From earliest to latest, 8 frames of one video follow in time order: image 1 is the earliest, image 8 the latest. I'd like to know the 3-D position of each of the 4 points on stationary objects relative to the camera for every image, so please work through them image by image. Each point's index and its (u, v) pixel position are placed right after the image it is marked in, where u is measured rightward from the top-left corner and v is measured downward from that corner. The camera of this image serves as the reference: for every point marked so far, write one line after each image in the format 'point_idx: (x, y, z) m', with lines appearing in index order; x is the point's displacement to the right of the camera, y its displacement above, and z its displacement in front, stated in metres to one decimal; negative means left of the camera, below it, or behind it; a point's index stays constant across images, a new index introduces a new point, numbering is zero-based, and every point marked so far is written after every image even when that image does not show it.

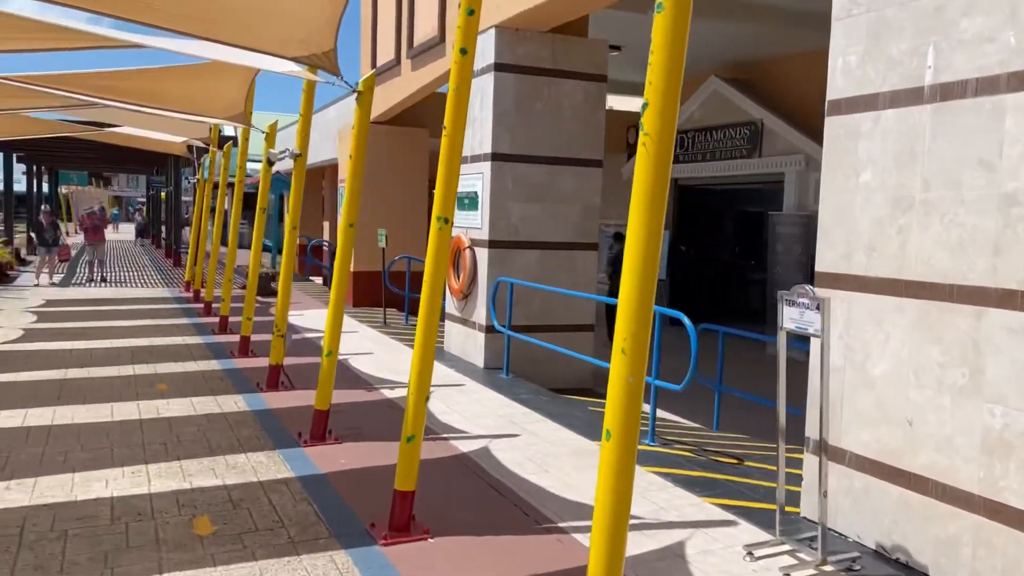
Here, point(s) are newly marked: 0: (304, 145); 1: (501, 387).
0: (-1.8, +1.2, +7.5) m
1: (-0.1, -0.9, +7.7) m
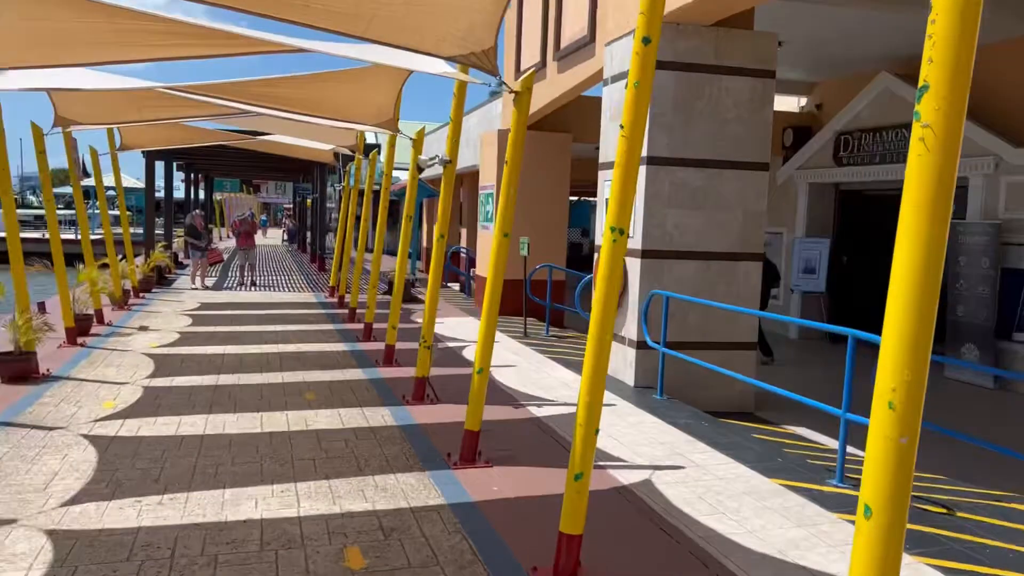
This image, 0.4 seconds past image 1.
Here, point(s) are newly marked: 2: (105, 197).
0: (-0.5, +1.2, +7.2) m
1: (+1.2, -1.0, +7.1) m
2: (-7.6, +1.7, +15.9) m
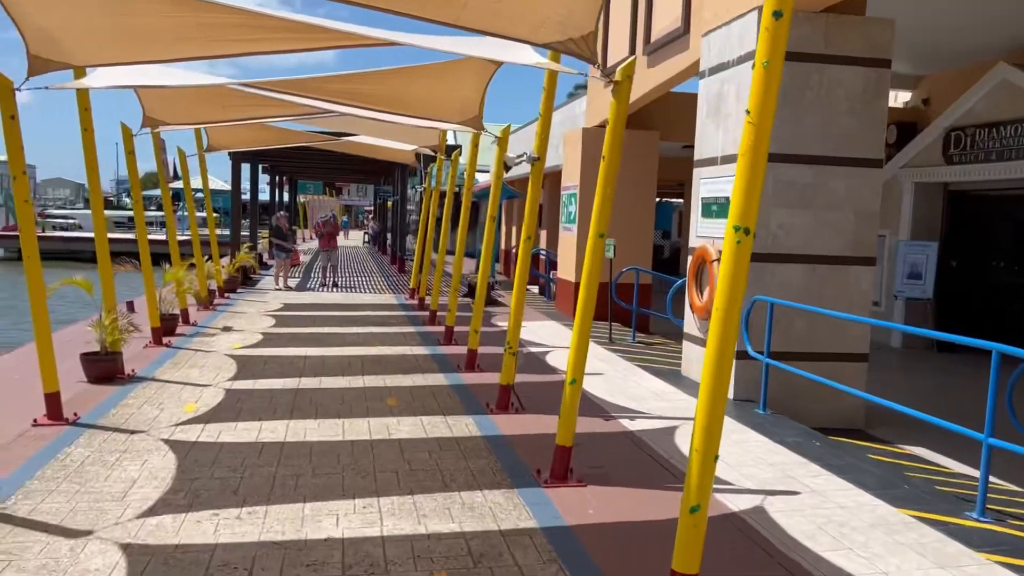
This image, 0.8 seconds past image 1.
0: (+0.2, +1.1, +6.8) m
1: (+1.9, -1.1, +6.6) m
2: (-6.0, +1.7, +16.1) m
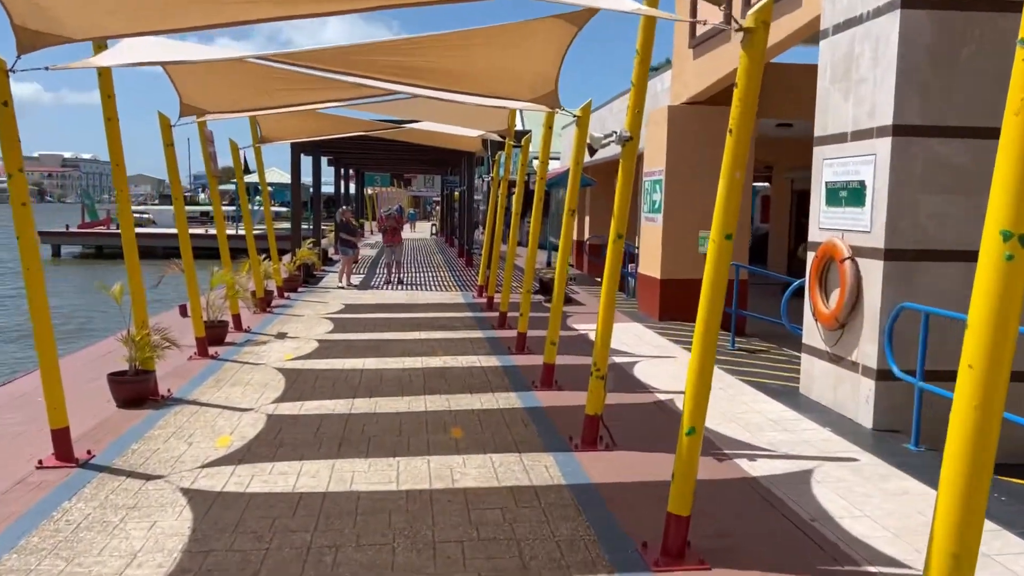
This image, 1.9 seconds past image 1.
0: (+0.8, +1.1, +5.6) m
1: (+2.5, -1.1, +5.3) m
2: (-4.7, +1.7, +15.3) m
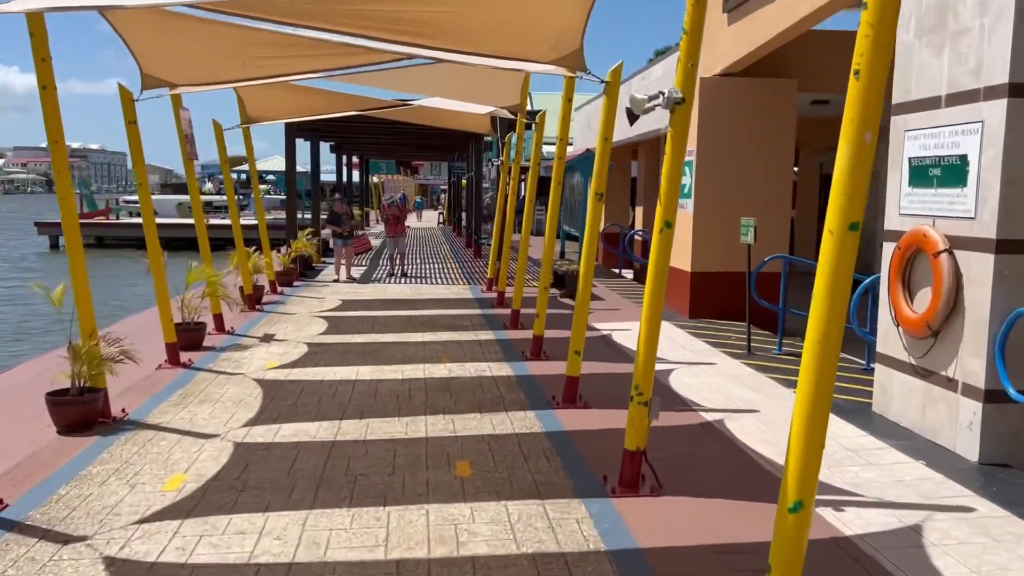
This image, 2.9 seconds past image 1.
0: (+0.9, +1.0, +4.4) m
1: (+2.6, -1.1, +4.1) m
2: (-4.5, +1.8, +14.2) m
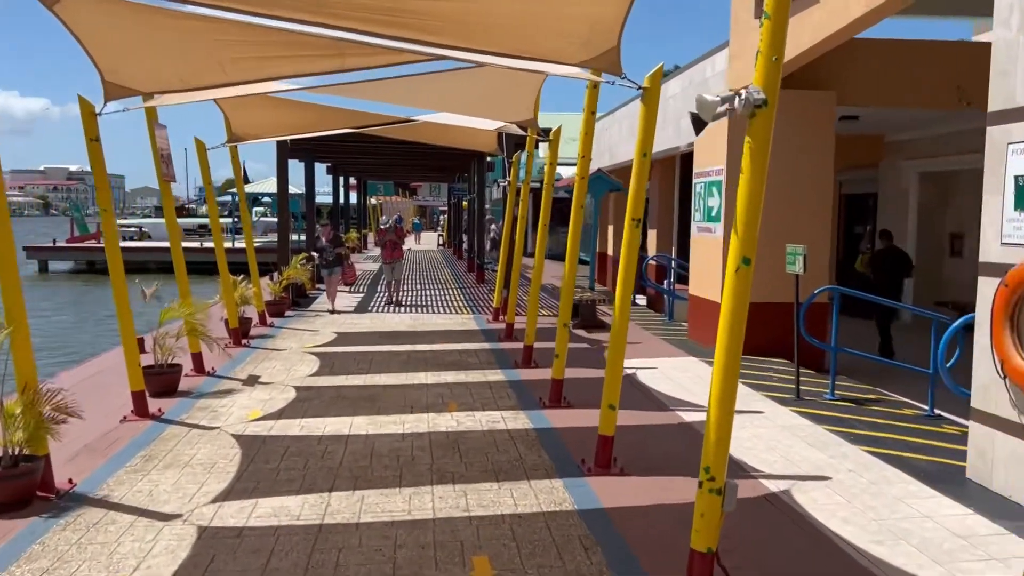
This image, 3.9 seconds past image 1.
0: (+1.1, +0.8, +3.5) m
1: (+2.7, -1.3, +3.1) m
2: (-4.4, +1.3, +13.2) m
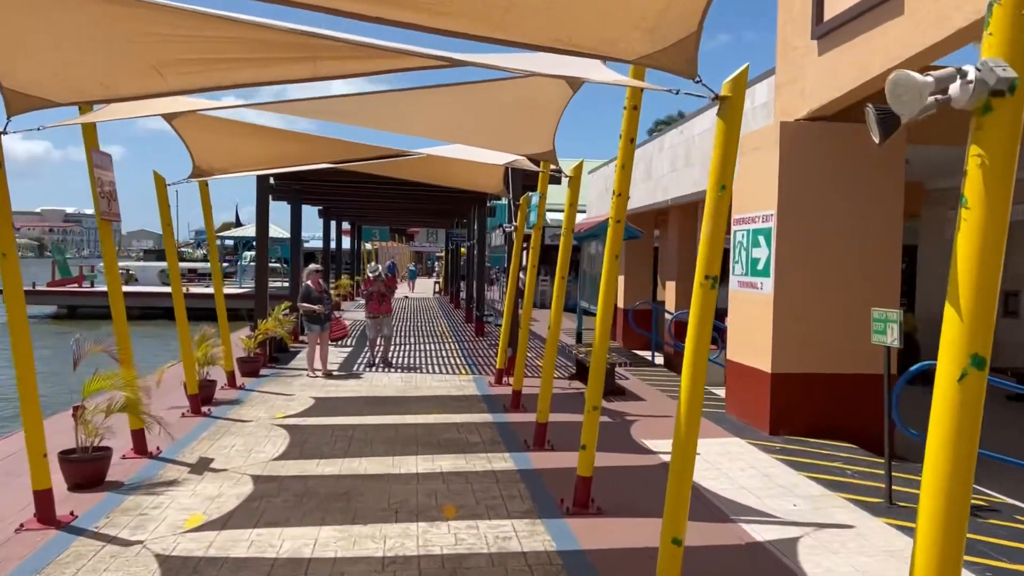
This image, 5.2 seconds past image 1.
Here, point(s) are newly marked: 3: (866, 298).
0: (+1.2, +0.5, +2.0) m
1: (+2.8, -1.6, +1.5) m
2: (-4.3, +0.6, +11.8) m
3: (+3.3, -0.1, +7.9) m
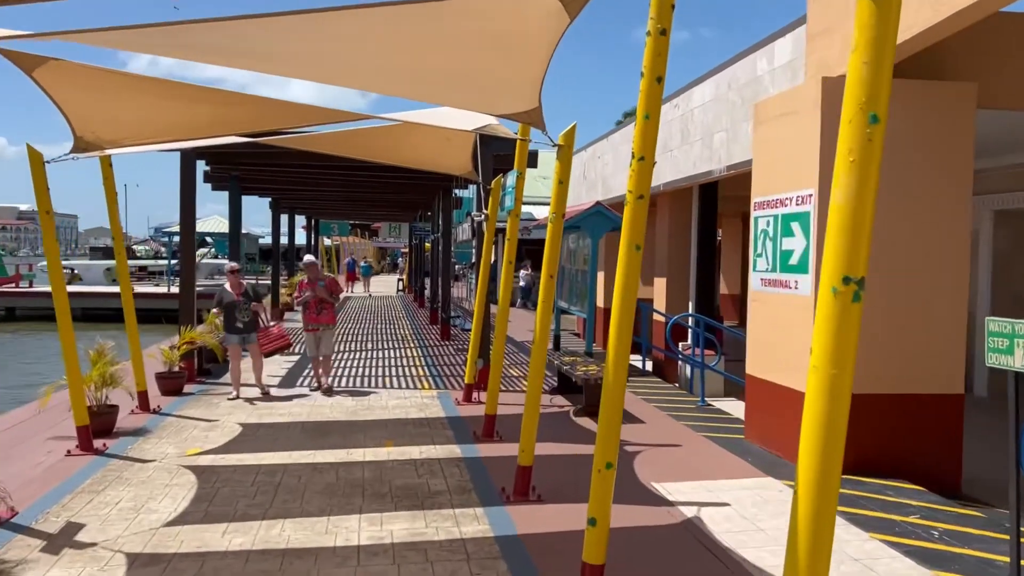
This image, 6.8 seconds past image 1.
0: (+1.2, +0.5, +0.3) m
1: (+2.9, -1.6, -0.1) m
2: (-4.7, +0.5, +9.9) m
3: (+3.1, -0.1, +6.3) m
